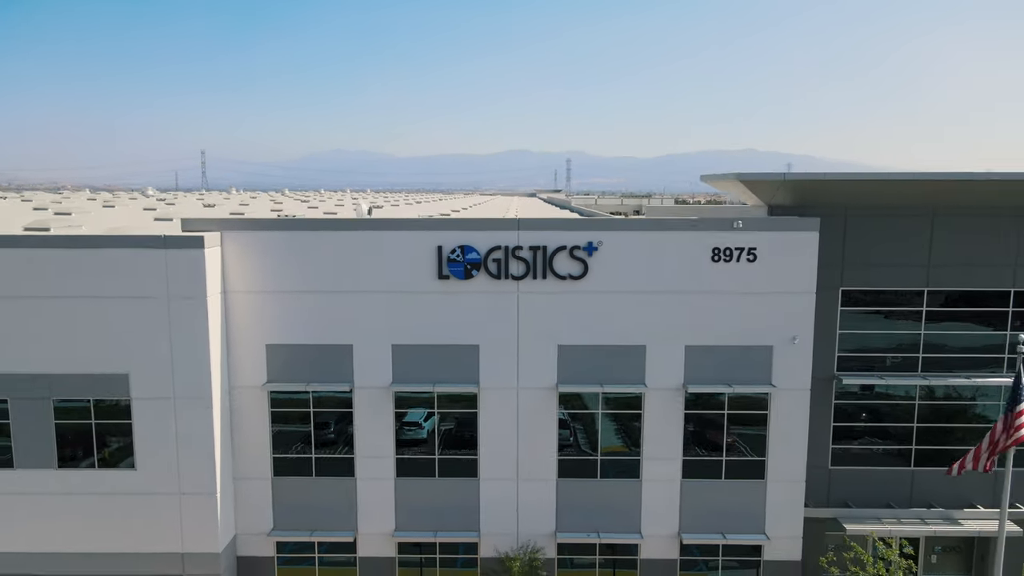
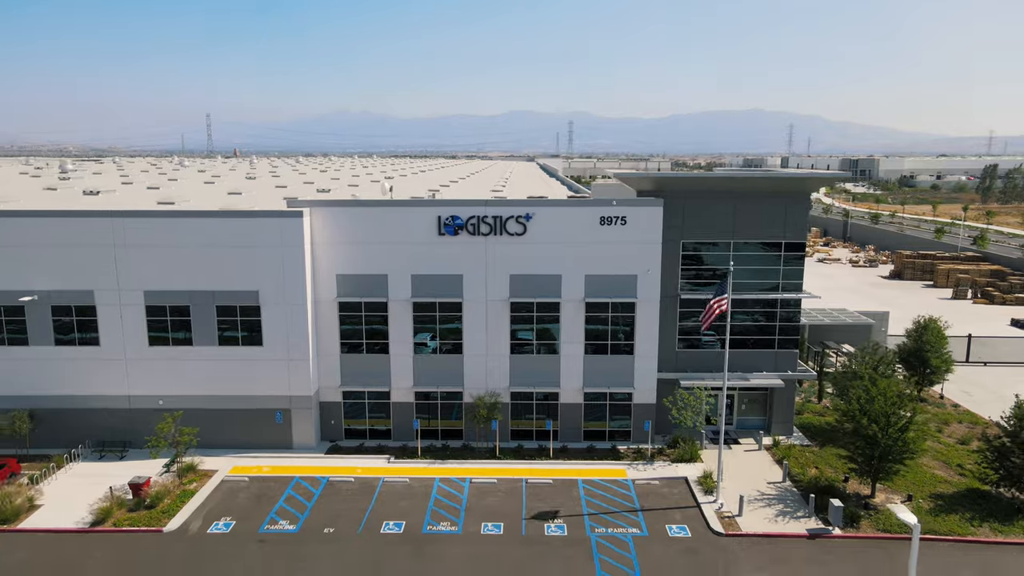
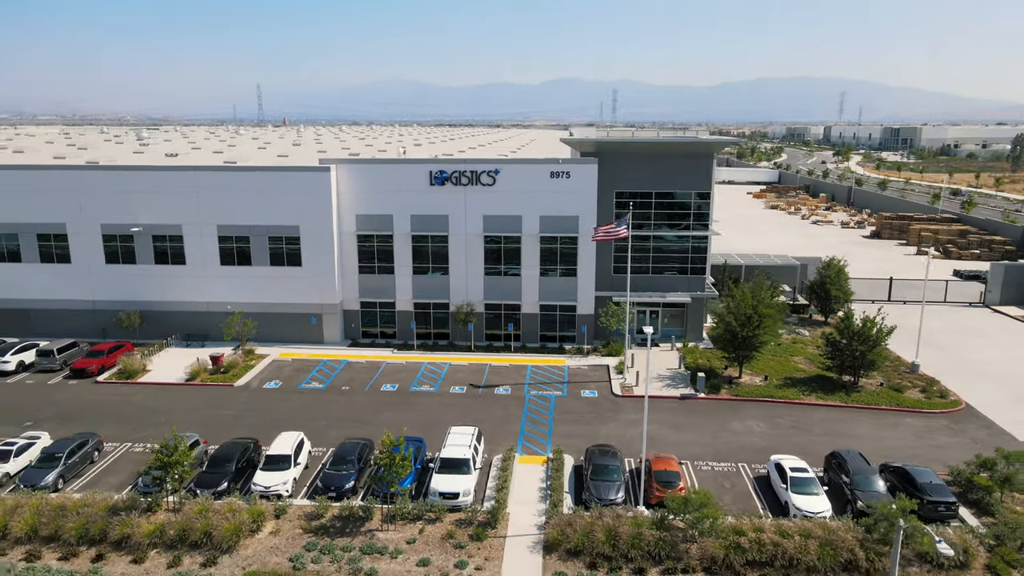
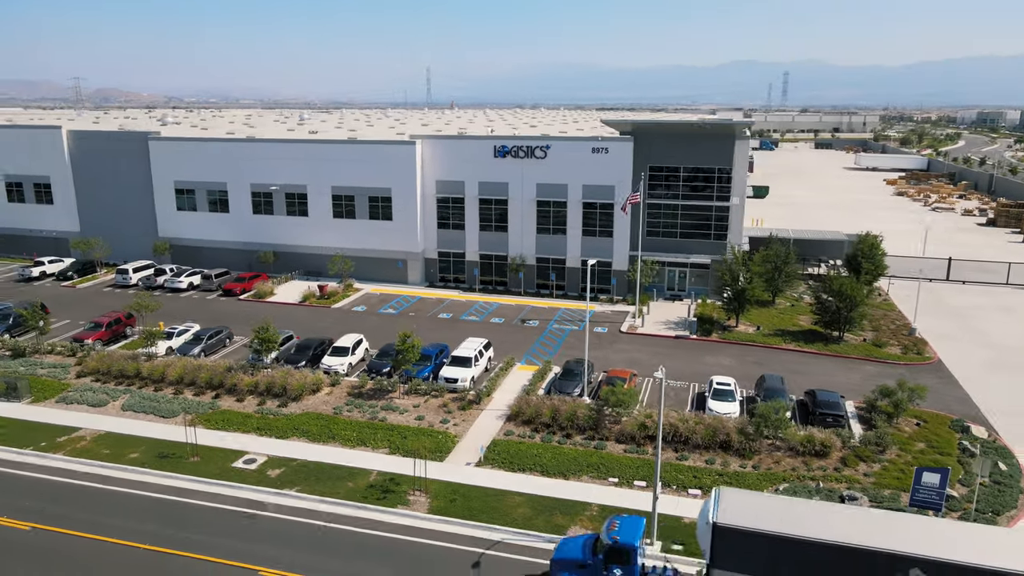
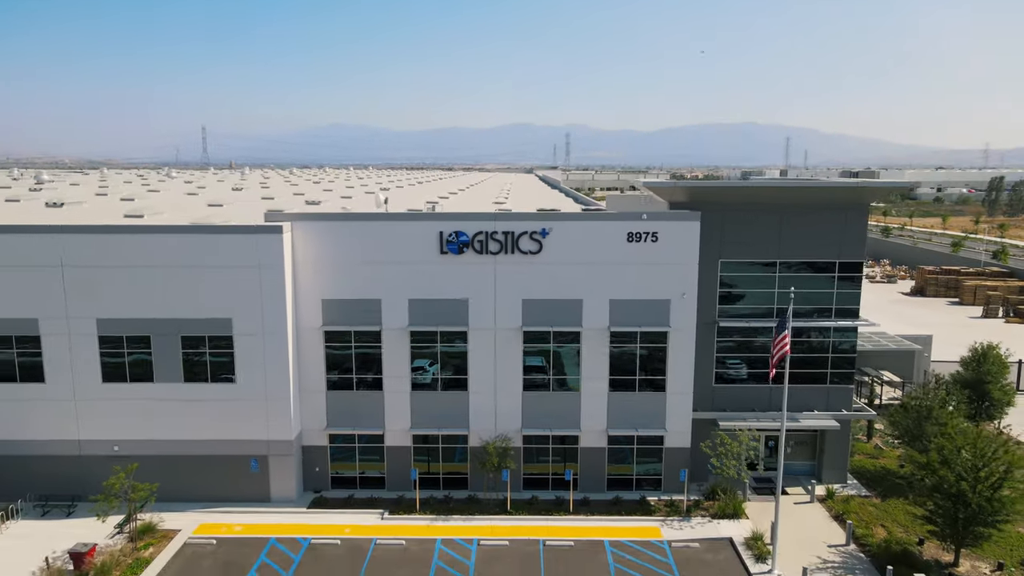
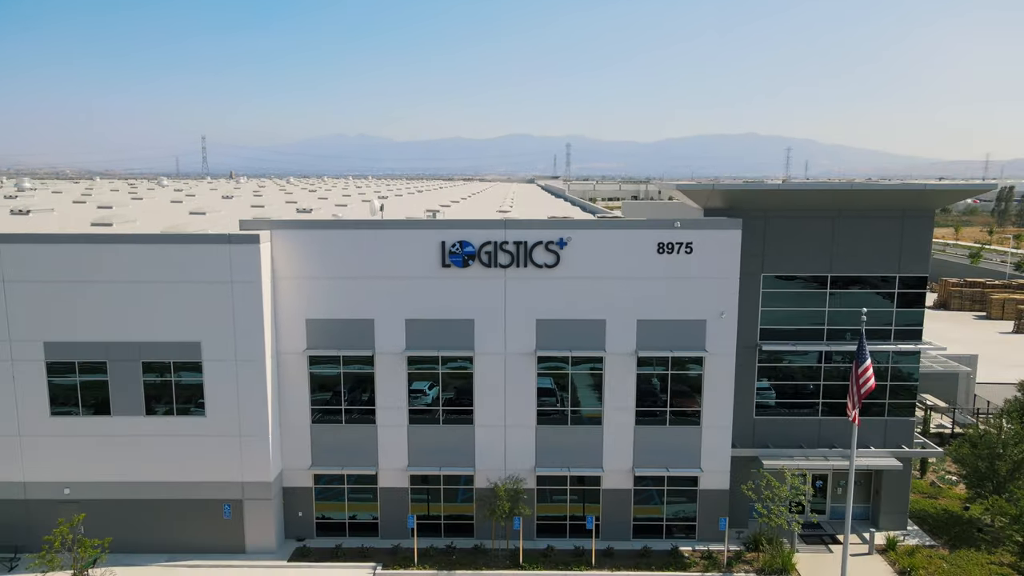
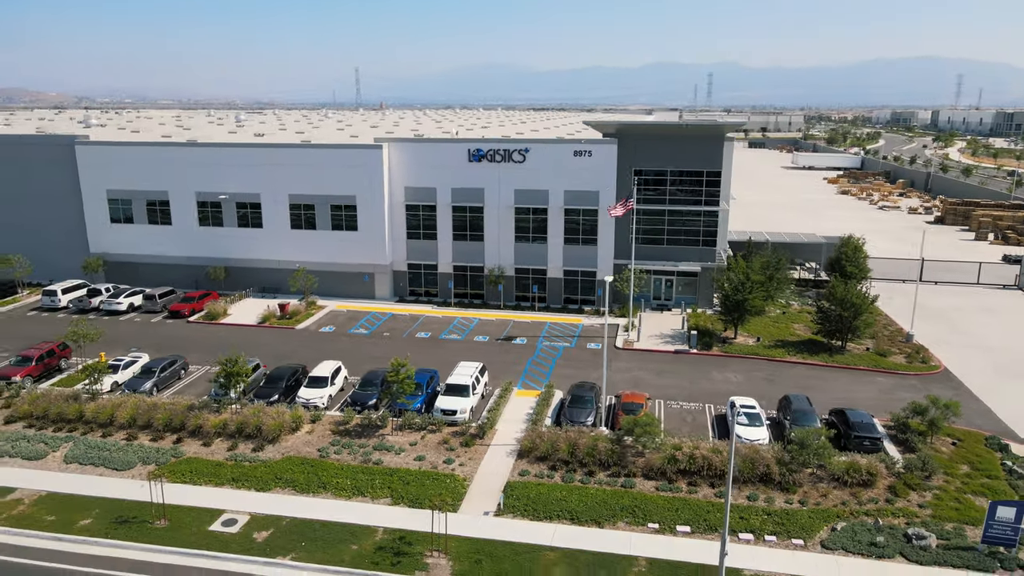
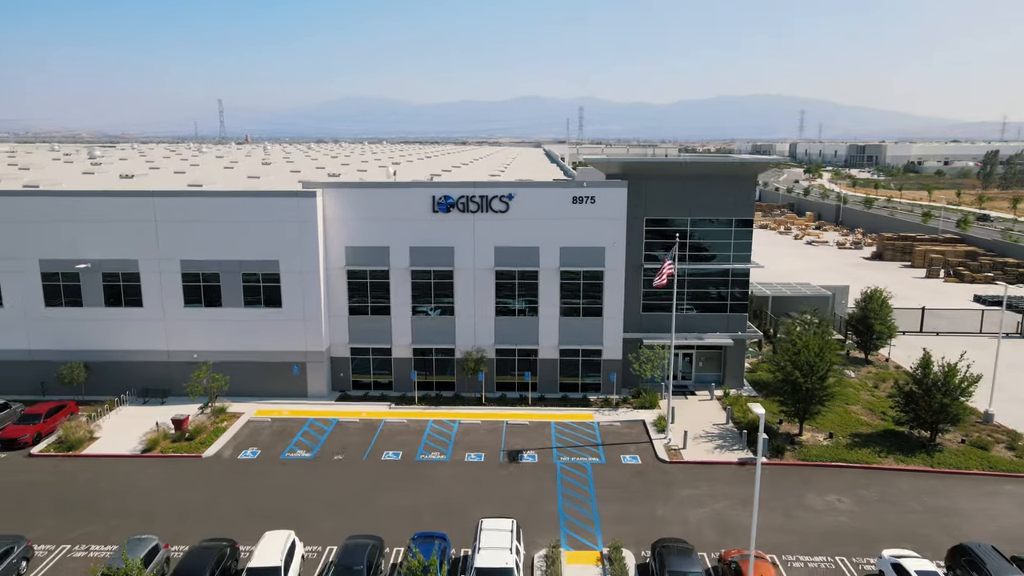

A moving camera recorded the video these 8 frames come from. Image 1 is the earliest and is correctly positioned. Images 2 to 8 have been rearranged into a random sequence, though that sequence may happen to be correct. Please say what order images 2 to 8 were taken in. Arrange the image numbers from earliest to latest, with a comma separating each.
6, 5, 2, 8, 3, 7, 4
